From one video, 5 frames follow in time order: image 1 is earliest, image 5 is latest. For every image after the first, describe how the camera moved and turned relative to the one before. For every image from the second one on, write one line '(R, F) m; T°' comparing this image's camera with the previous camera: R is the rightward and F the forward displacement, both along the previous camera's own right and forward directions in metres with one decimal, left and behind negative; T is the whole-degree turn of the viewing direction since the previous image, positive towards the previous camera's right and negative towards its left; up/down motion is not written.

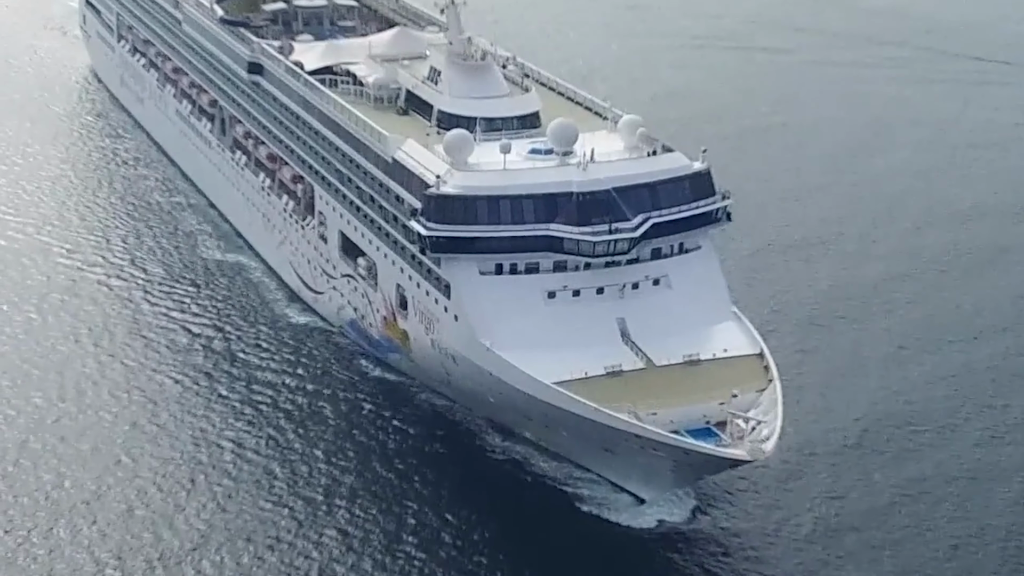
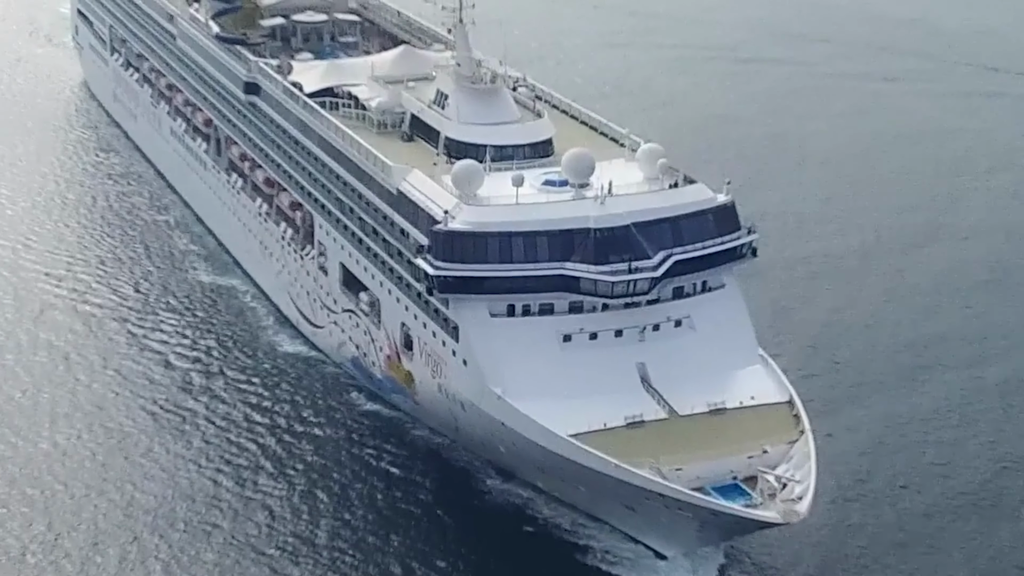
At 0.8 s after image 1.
(-0.3, +2.6) m; 0°
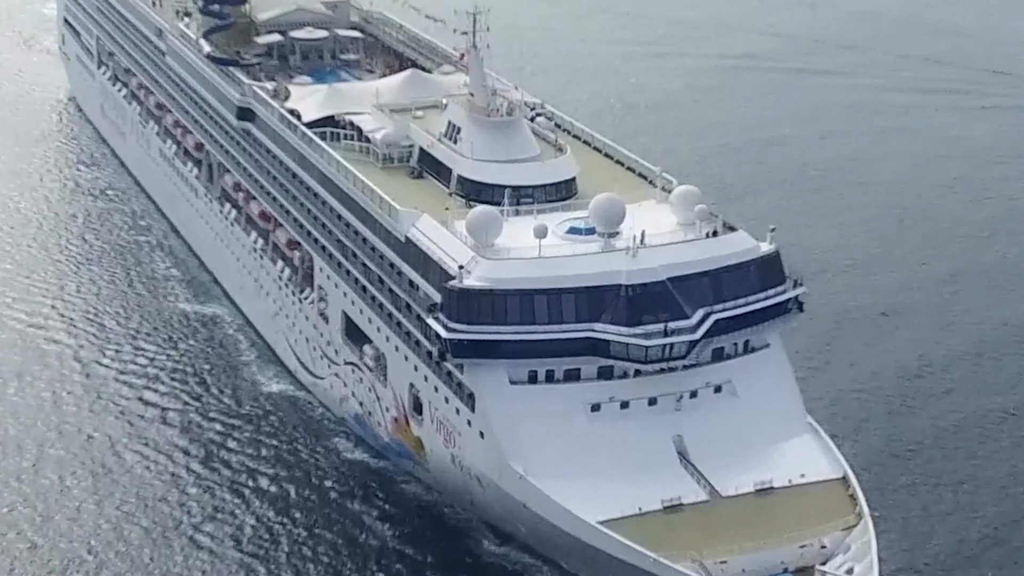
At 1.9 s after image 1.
(-0.4, +3.9) m; 0°
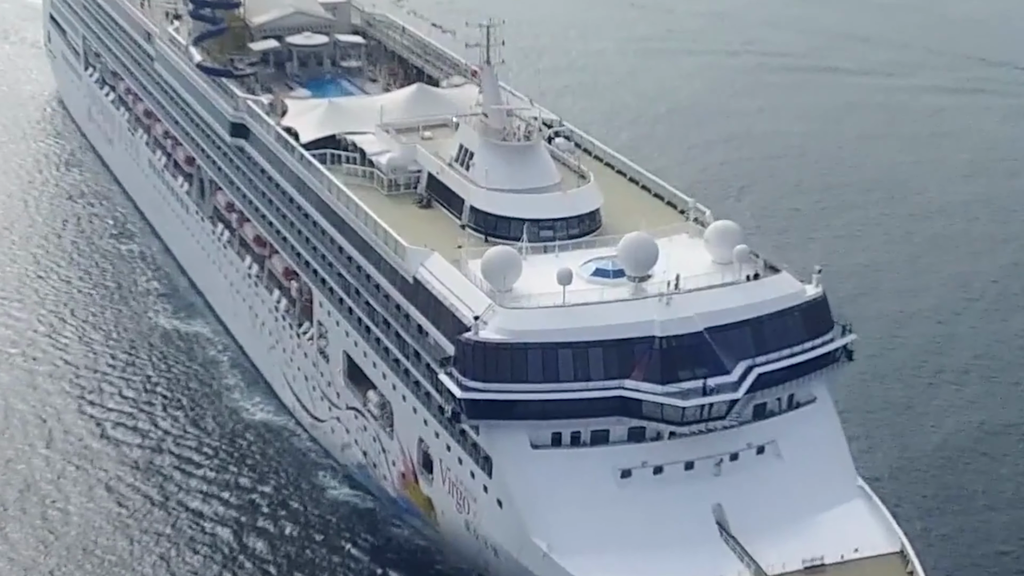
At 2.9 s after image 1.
(-0.4, +3.4) m; 0°
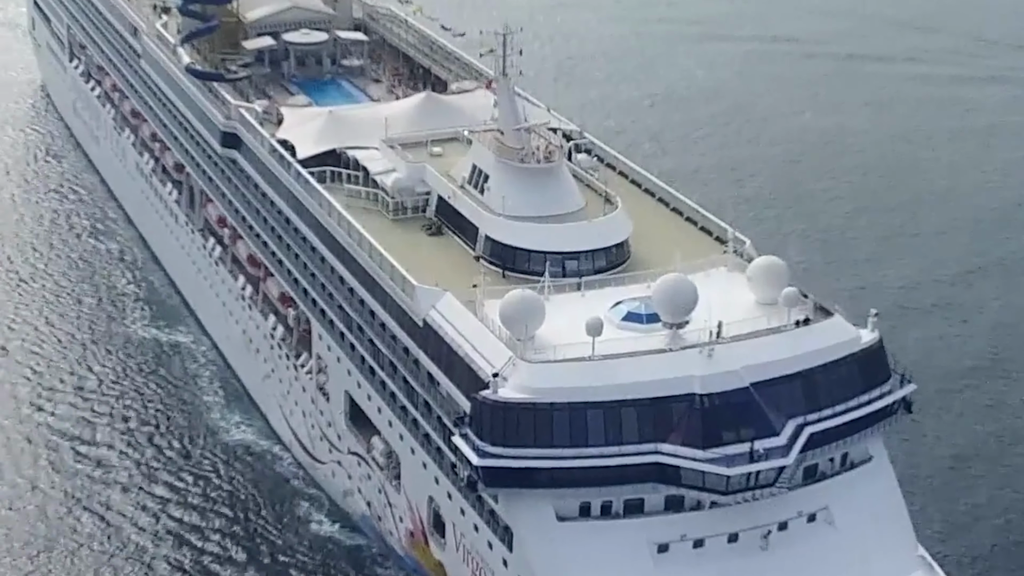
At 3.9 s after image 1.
(-0.4, +3.4) m; 0°
